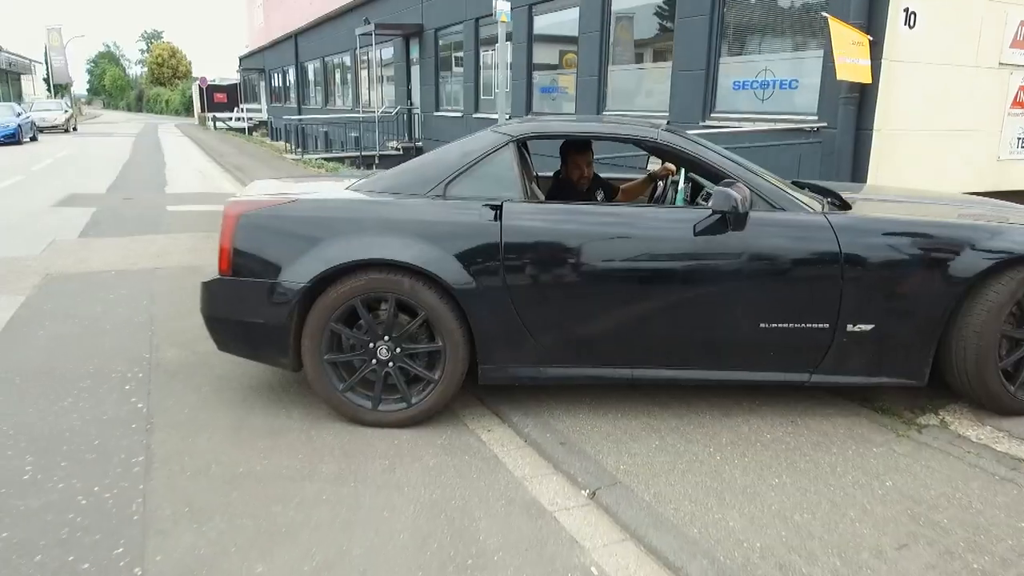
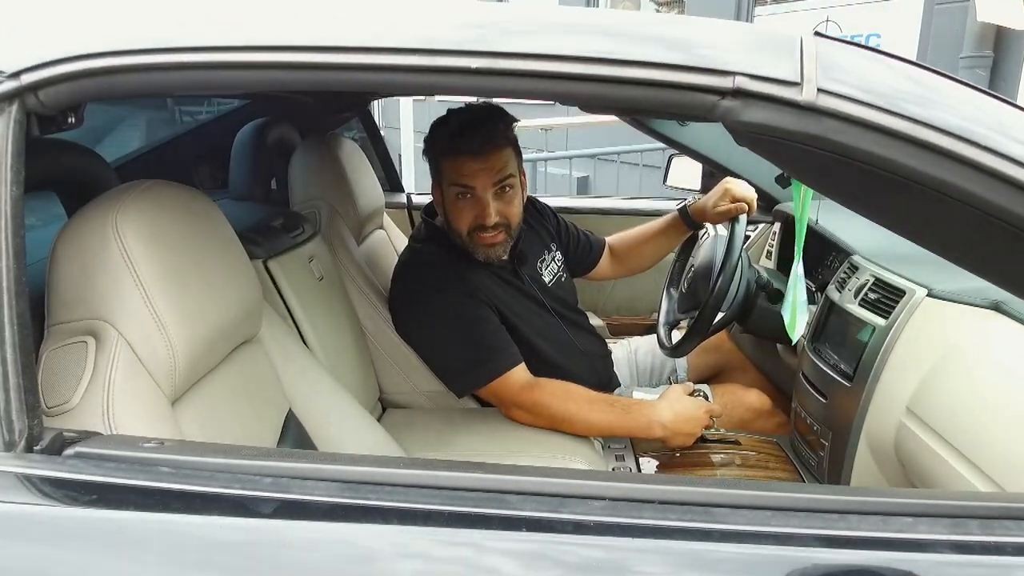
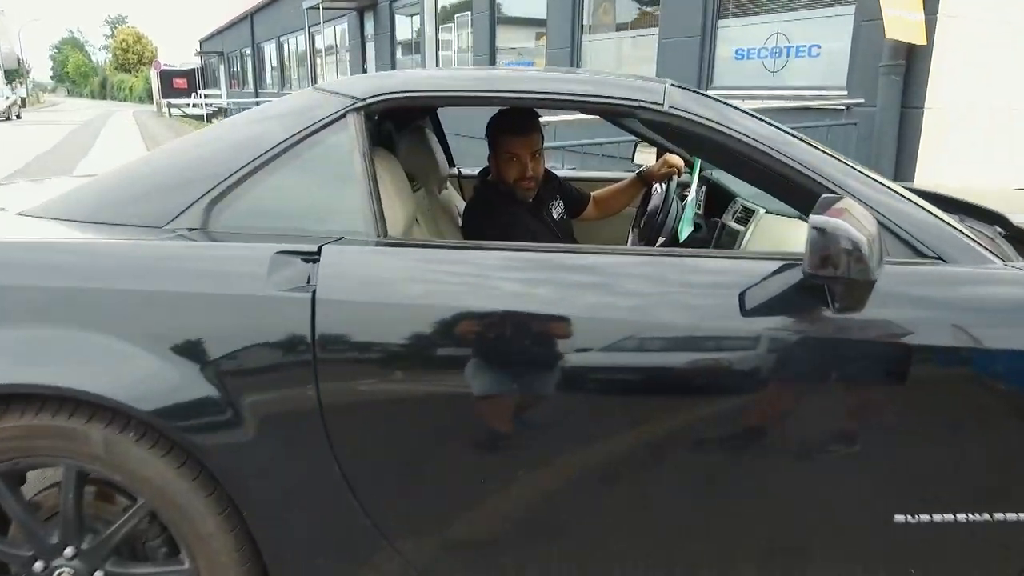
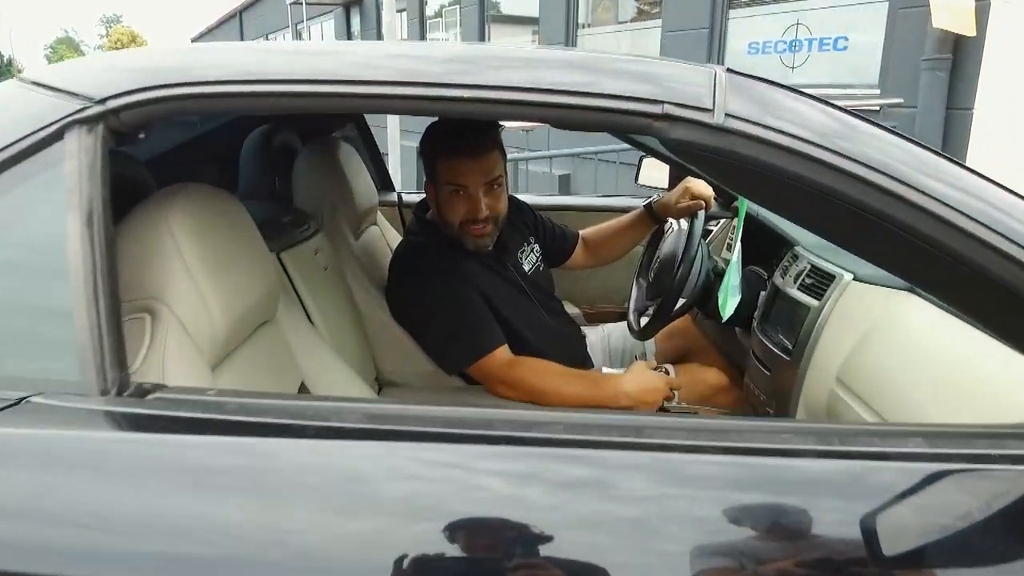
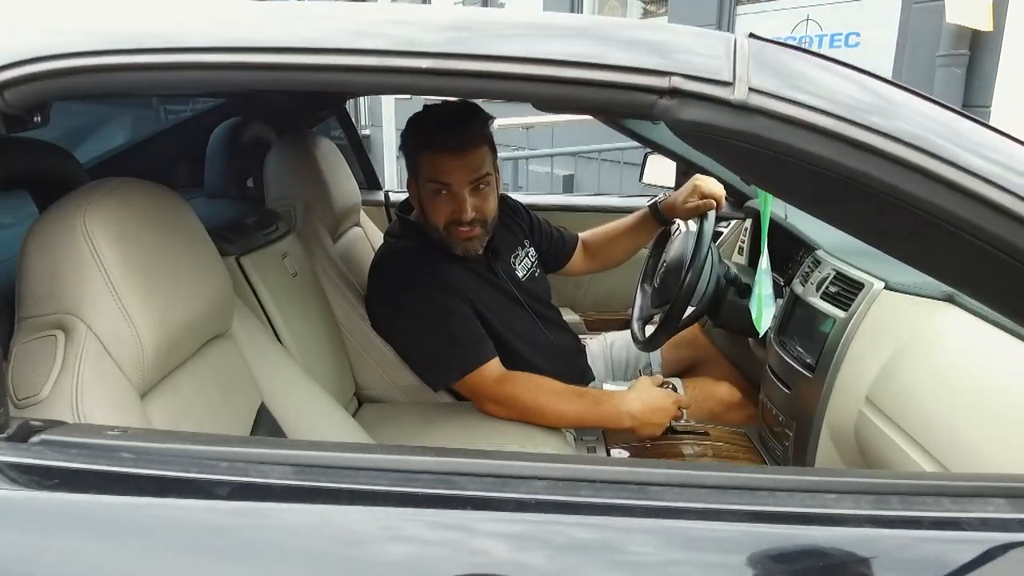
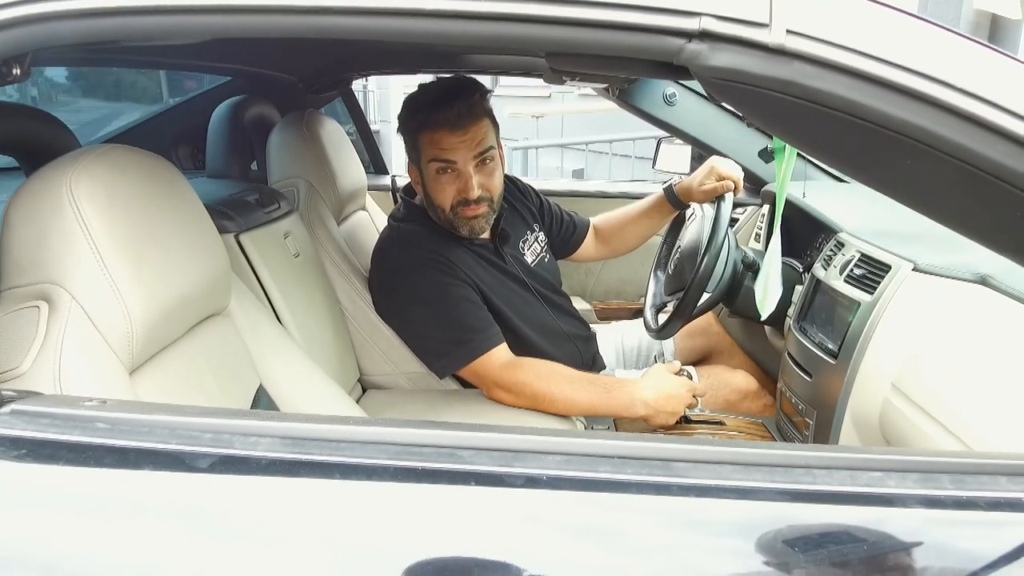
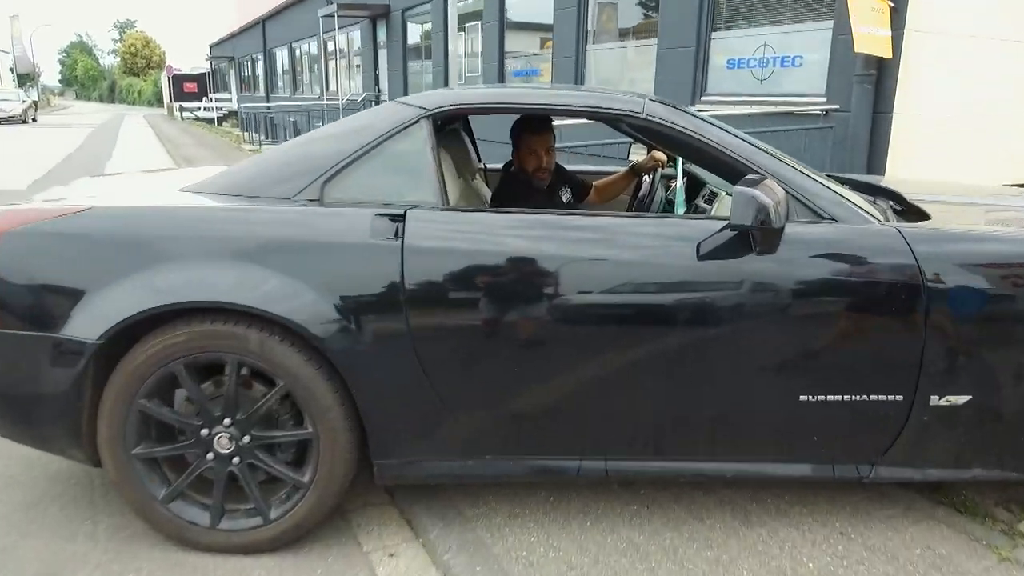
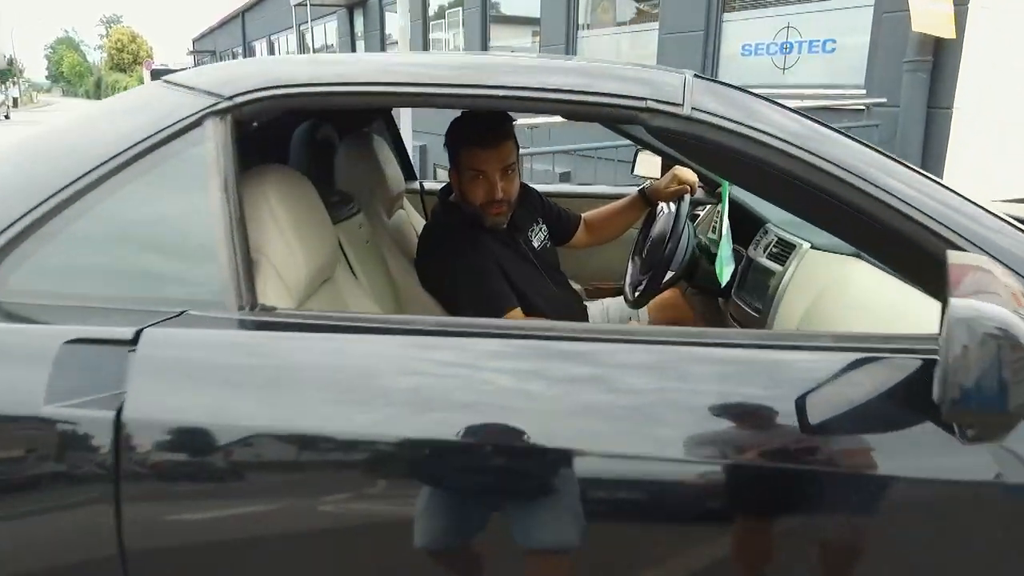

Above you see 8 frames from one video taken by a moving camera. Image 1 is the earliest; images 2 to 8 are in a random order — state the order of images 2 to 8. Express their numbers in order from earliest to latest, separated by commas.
7, 3, 8, 4, 5, 2, 6
